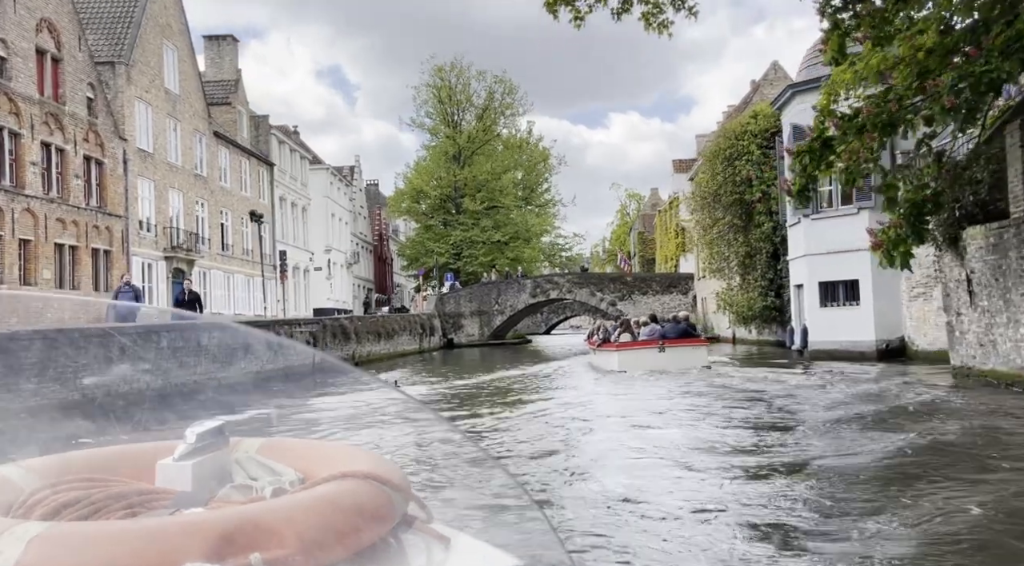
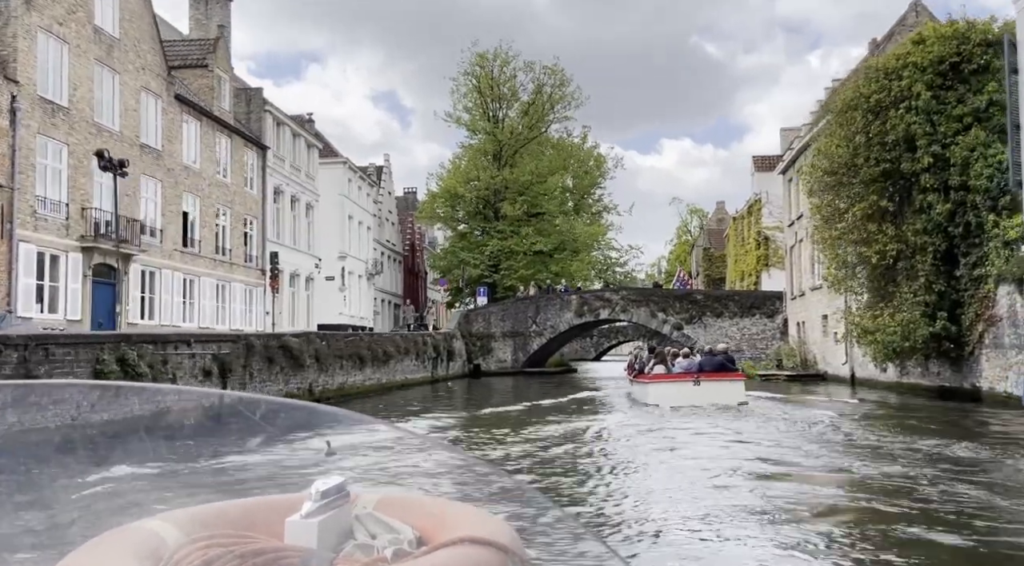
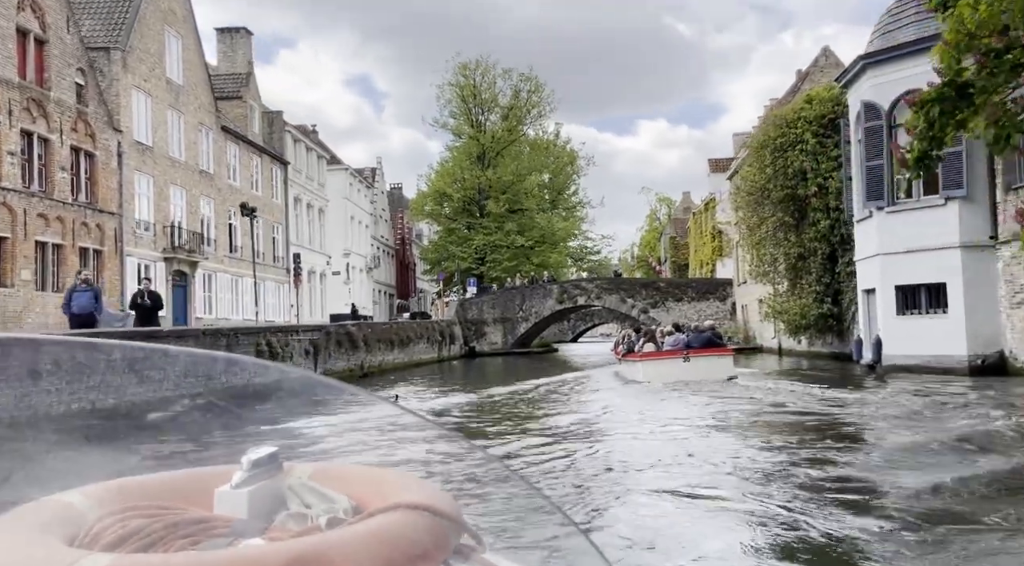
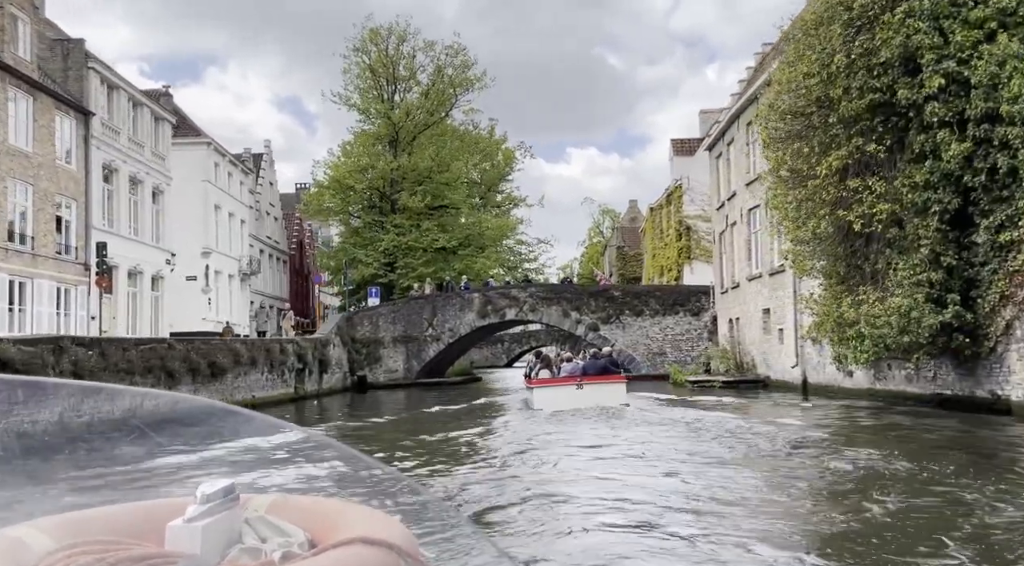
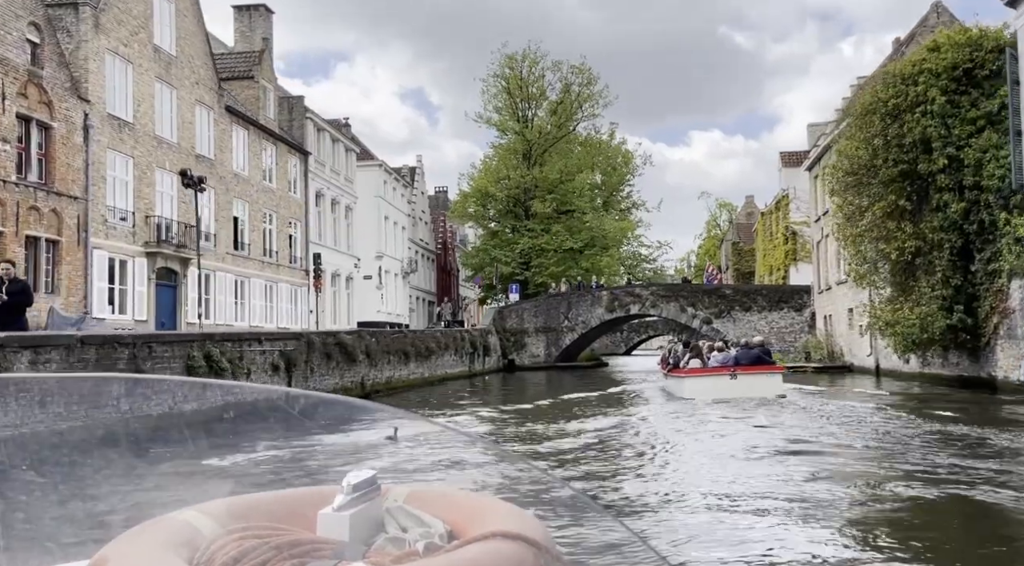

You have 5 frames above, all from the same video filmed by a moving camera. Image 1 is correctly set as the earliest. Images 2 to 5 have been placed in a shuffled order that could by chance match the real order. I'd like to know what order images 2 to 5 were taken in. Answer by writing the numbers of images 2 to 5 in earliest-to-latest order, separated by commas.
3, 5, 2, 4
